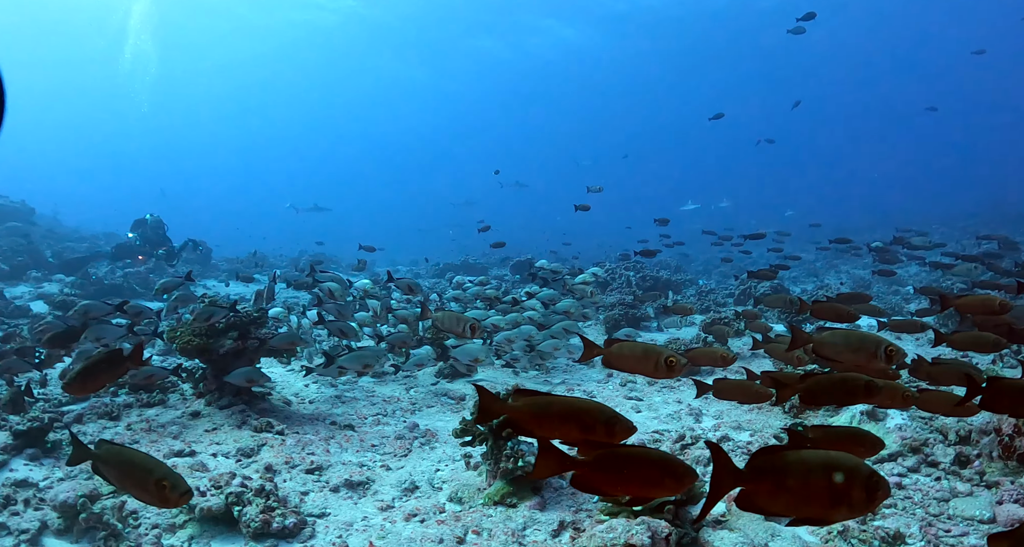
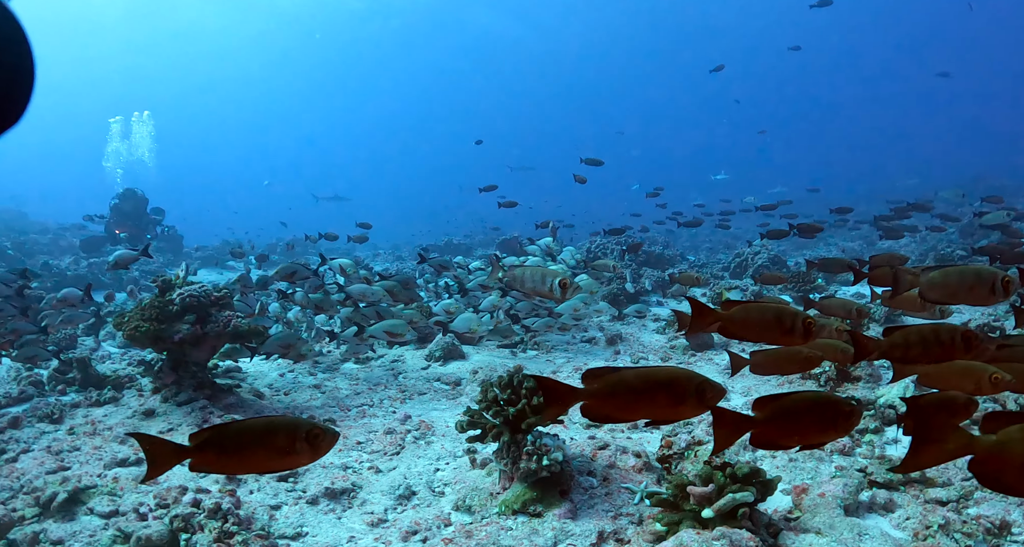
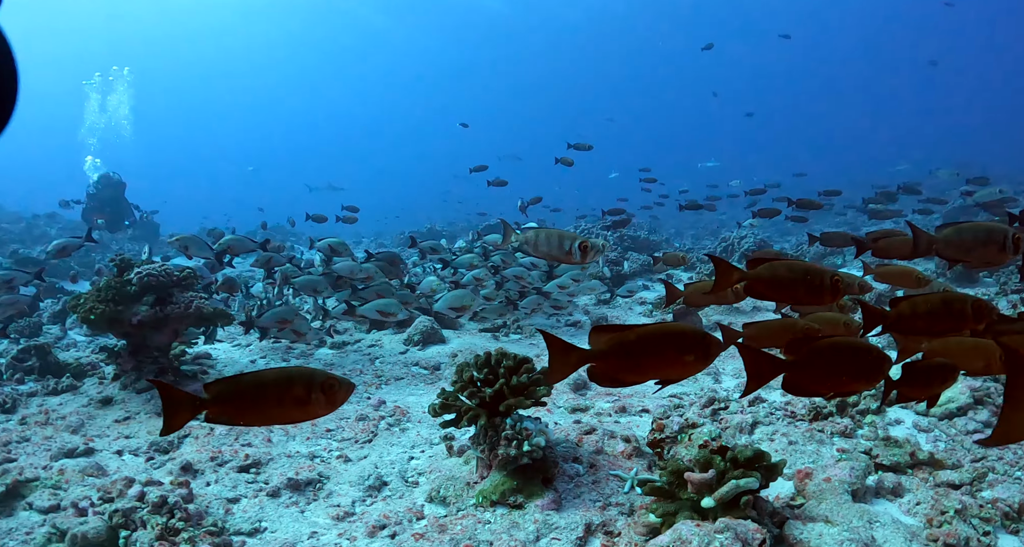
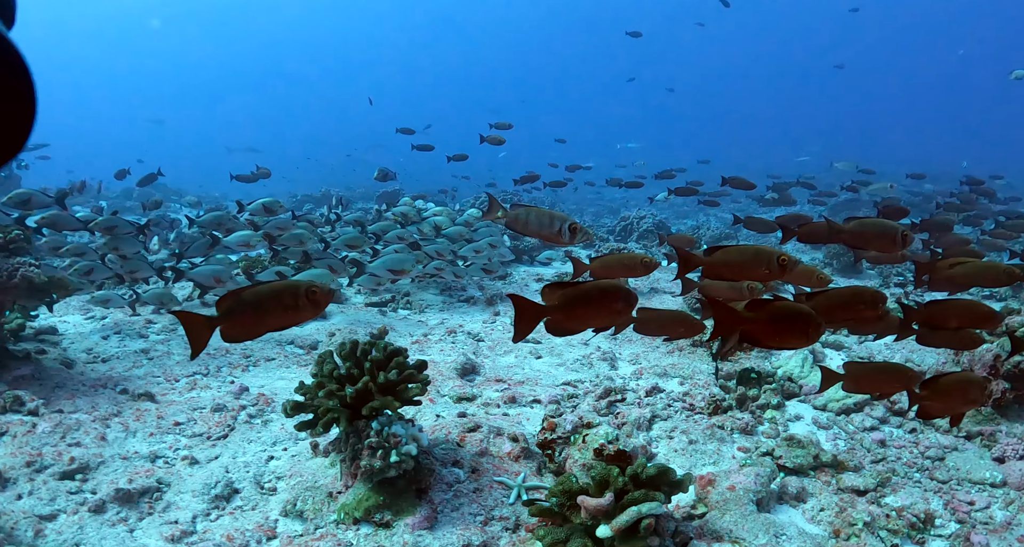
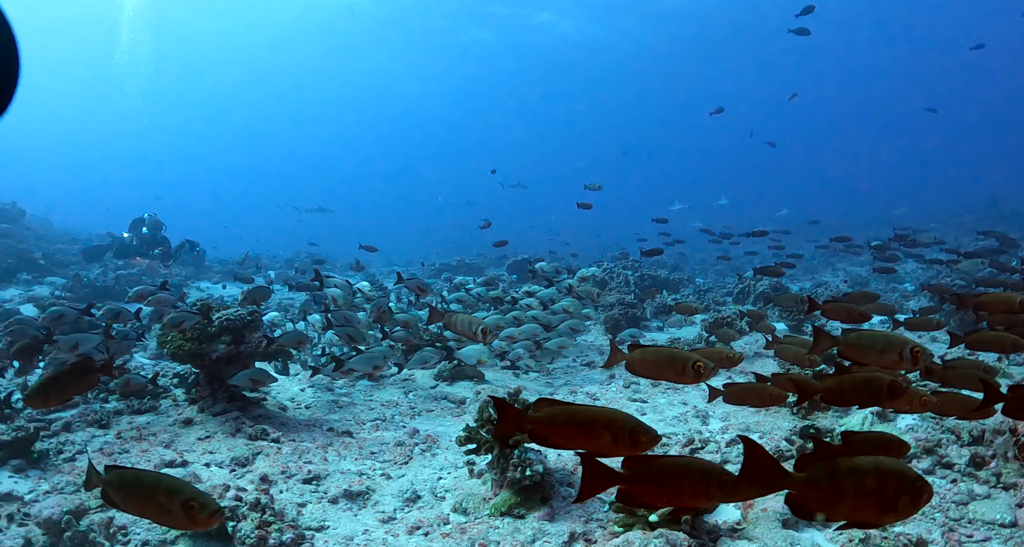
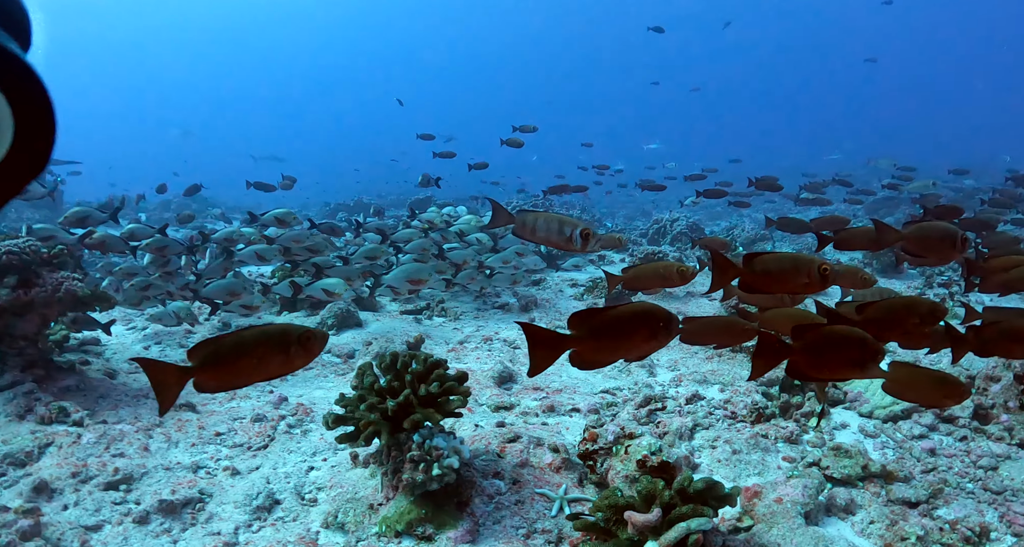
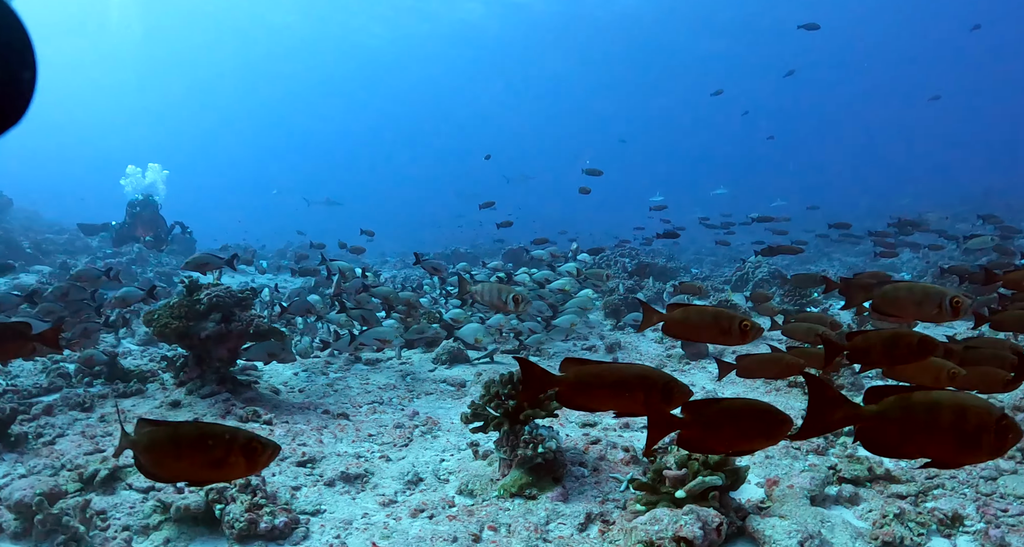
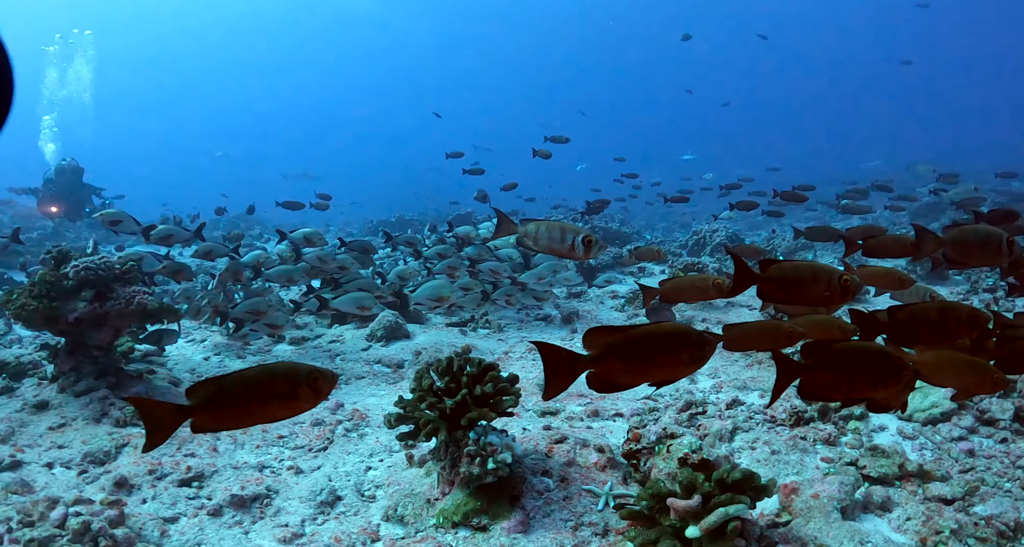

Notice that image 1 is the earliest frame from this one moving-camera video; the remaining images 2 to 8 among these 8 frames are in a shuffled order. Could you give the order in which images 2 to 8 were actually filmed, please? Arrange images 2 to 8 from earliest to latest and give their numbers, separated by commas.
5, 7, 2, 3, 8, 6, 4
